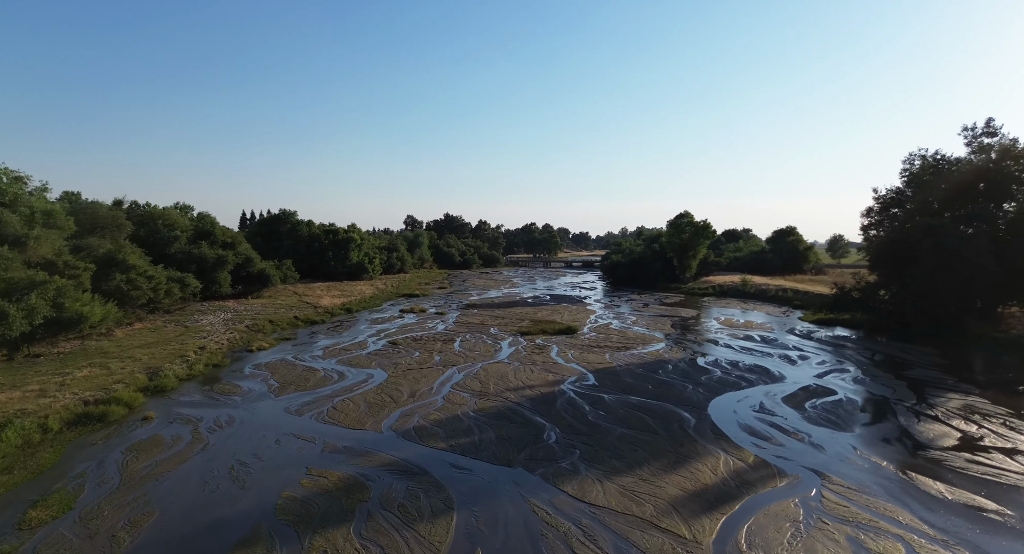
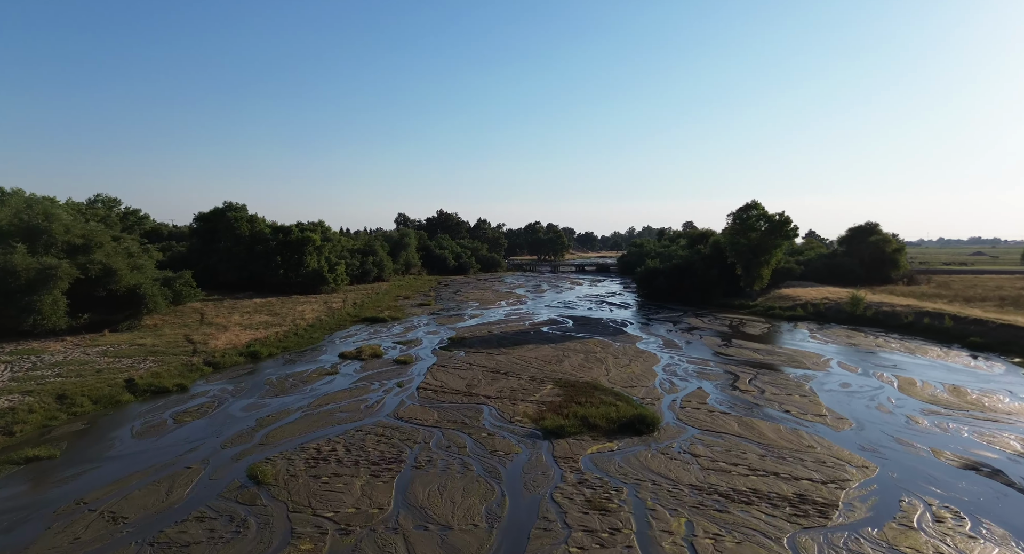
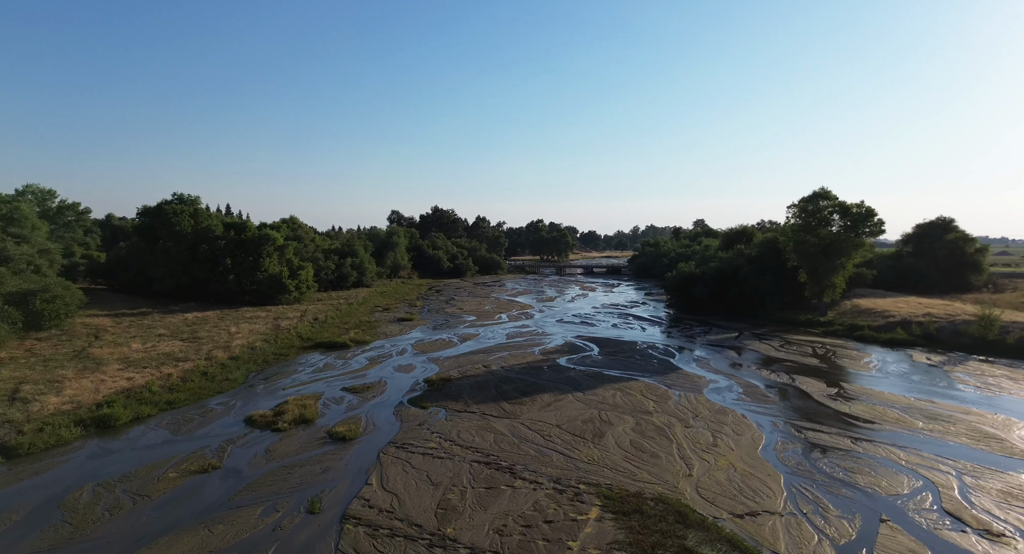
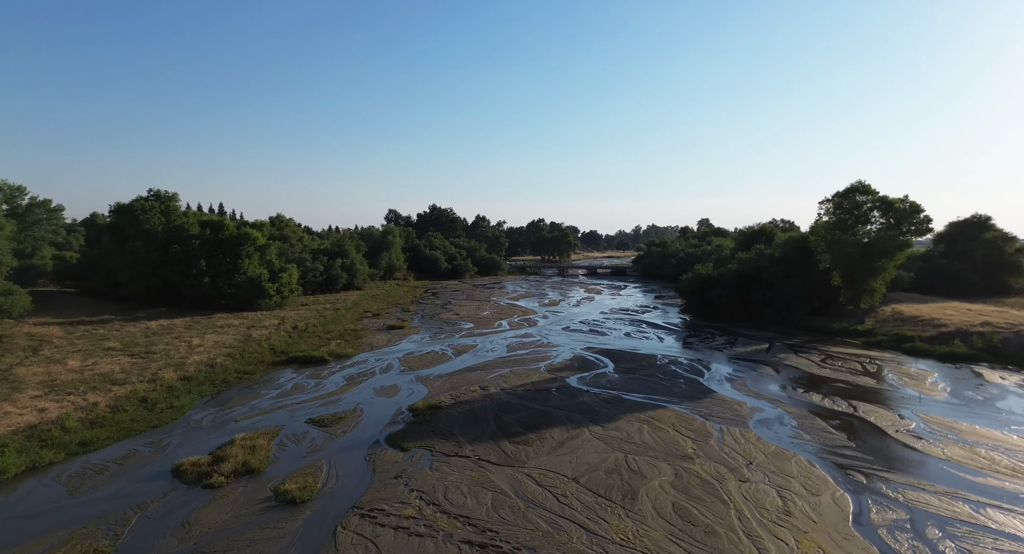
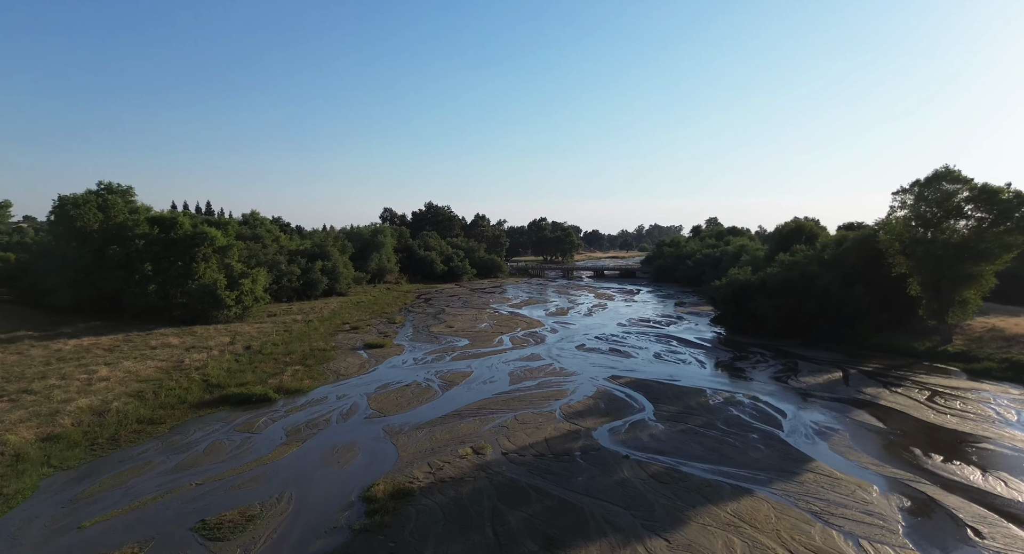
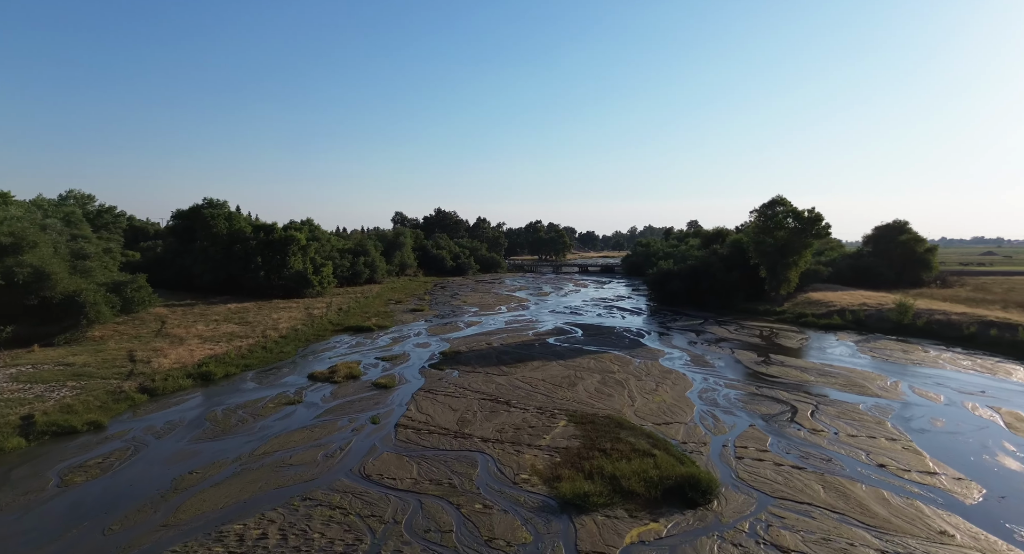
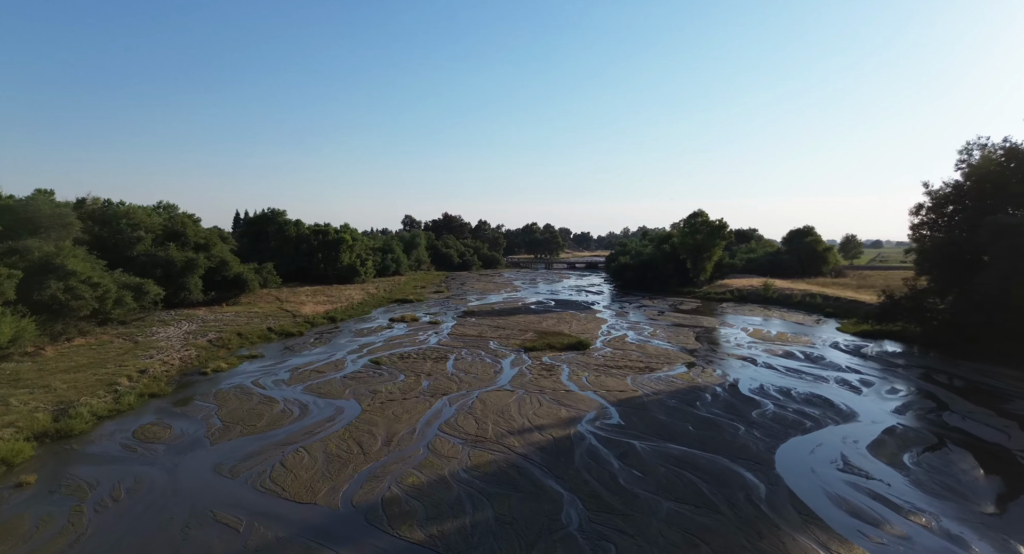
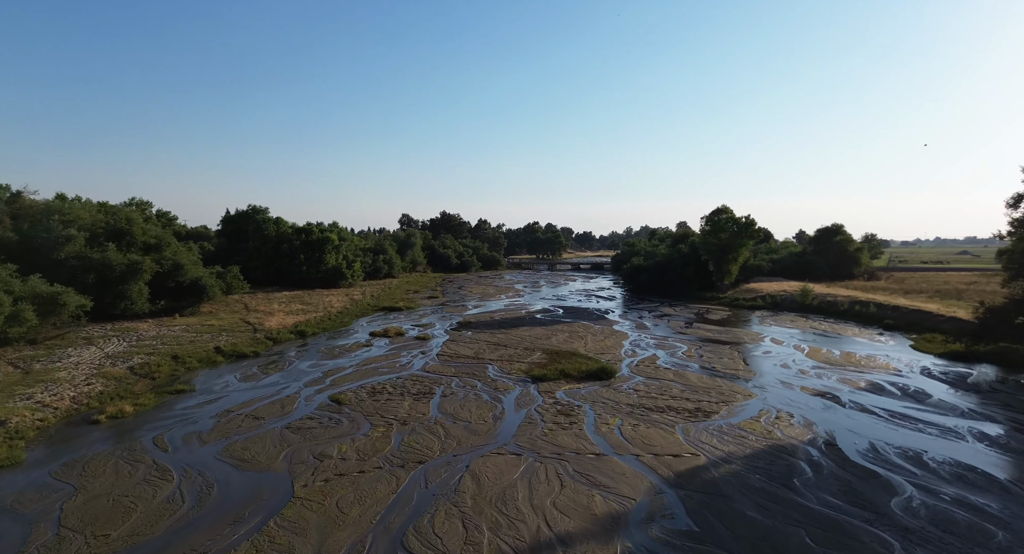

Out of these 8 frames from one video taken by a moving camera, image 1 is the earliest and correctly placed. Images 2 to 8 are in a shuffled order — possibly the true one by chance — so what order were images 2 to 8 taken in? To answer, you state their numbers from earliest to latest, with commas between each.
7, 8, 2, 6, 3, 4, 5
